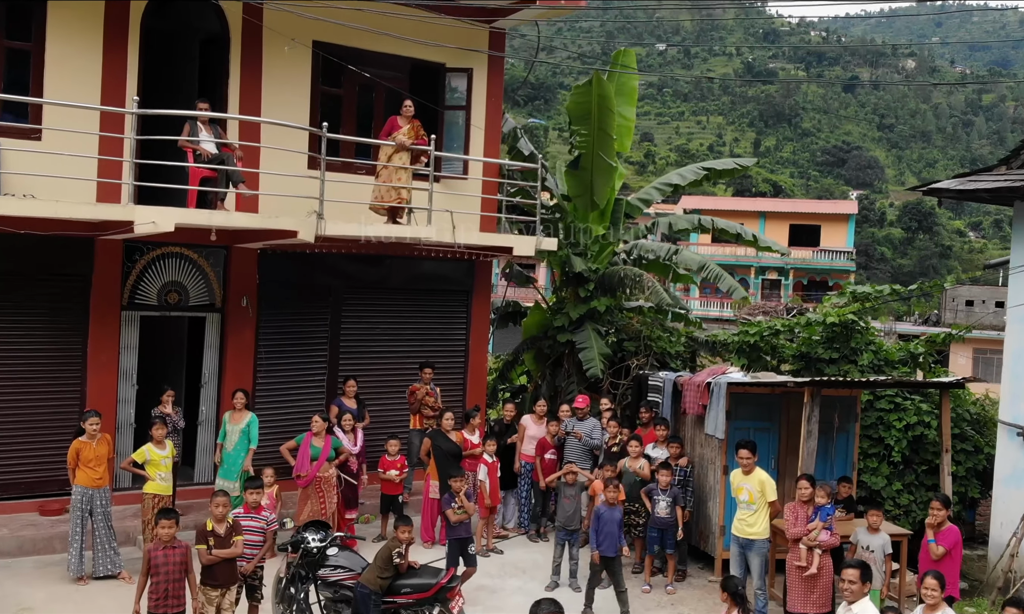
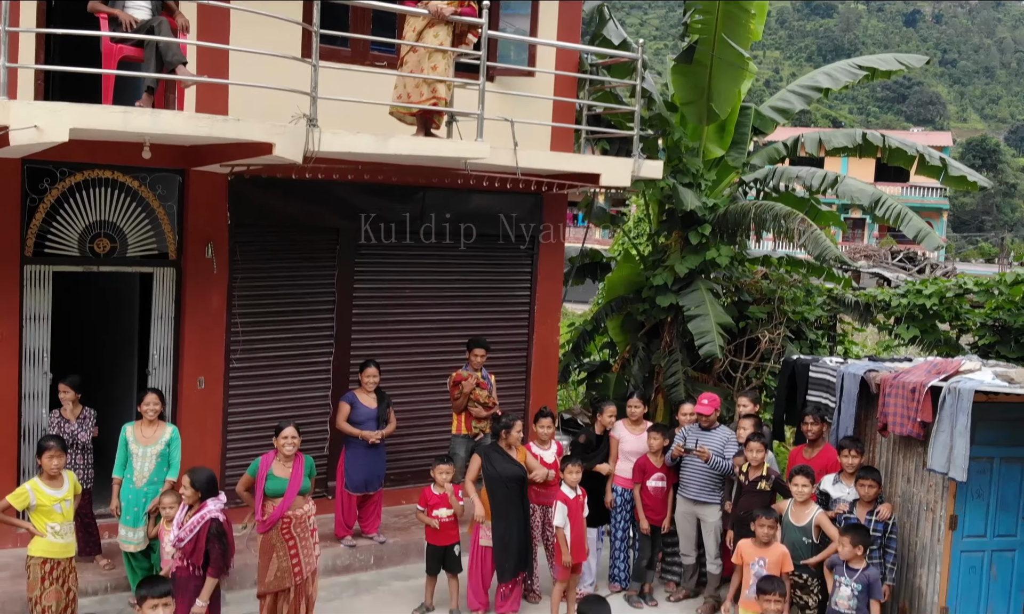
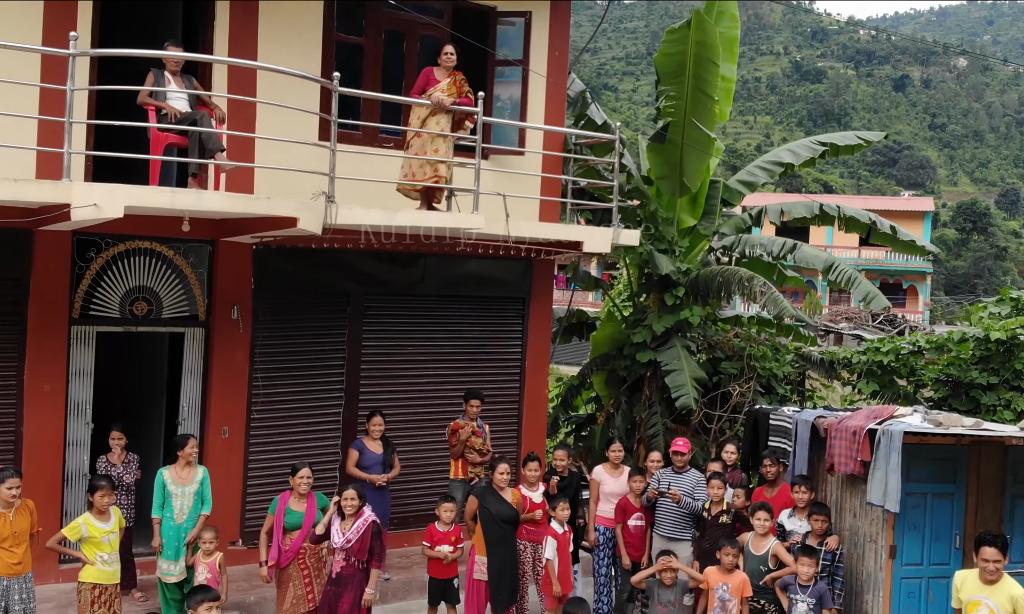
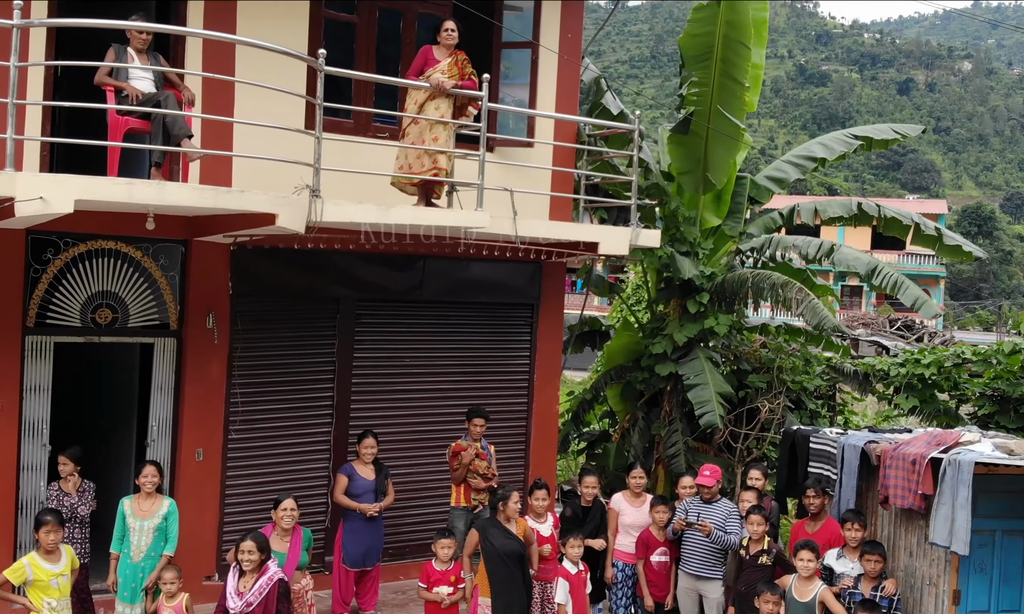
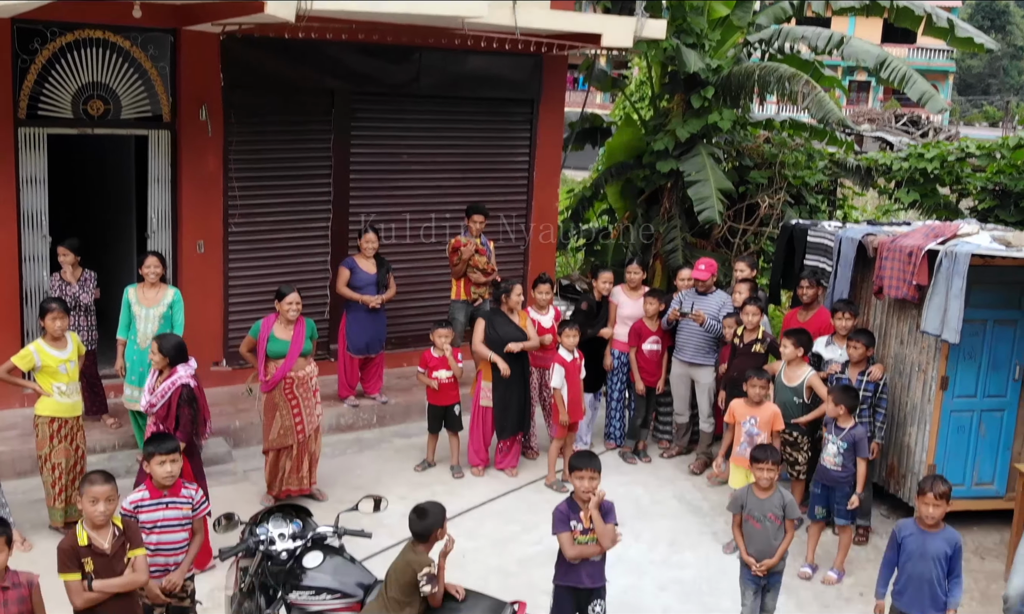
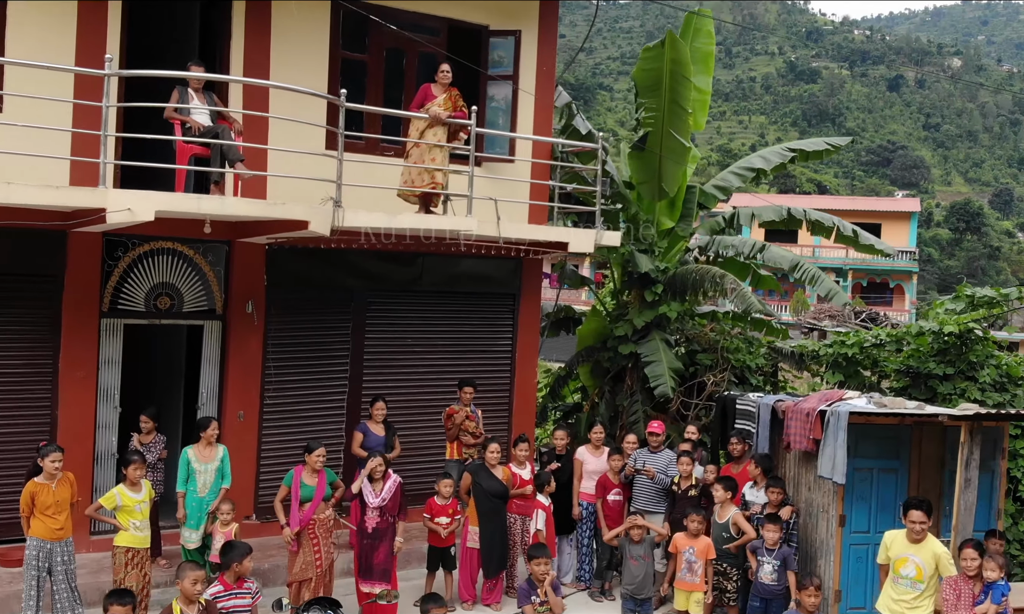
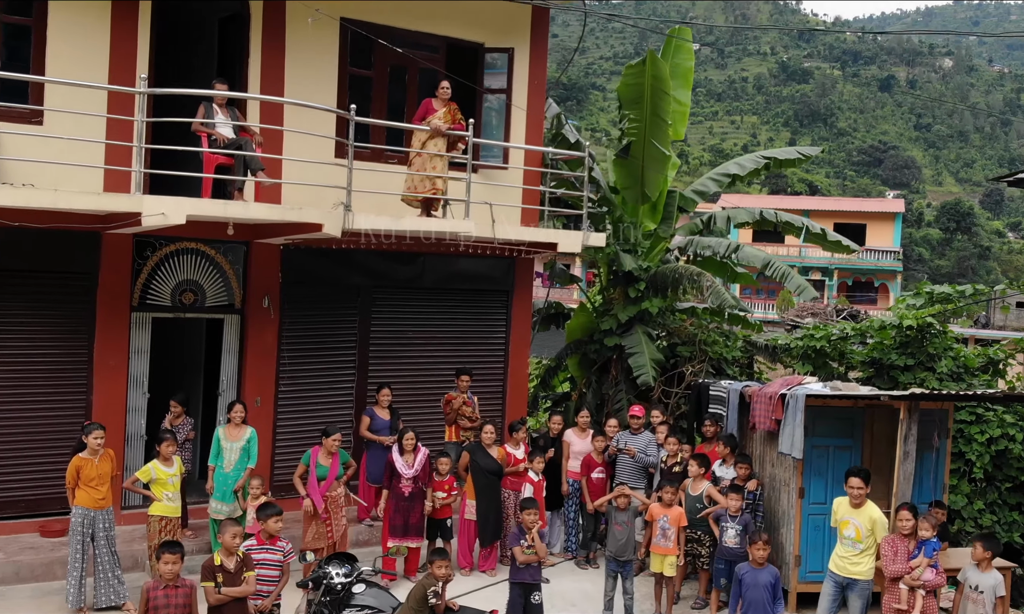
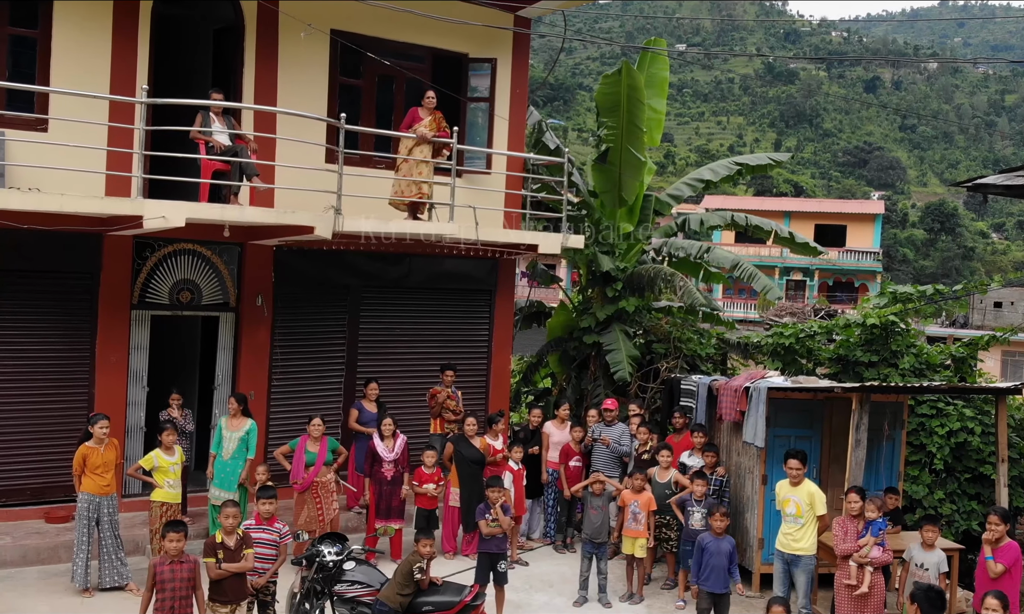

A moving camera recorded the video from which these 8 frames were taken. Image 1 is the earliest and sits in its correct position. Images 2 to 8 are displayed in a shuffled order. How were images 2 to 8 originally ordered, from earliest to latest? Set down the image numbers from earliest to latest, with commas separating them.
8, 7, 6, 3, 4, 2, 5
